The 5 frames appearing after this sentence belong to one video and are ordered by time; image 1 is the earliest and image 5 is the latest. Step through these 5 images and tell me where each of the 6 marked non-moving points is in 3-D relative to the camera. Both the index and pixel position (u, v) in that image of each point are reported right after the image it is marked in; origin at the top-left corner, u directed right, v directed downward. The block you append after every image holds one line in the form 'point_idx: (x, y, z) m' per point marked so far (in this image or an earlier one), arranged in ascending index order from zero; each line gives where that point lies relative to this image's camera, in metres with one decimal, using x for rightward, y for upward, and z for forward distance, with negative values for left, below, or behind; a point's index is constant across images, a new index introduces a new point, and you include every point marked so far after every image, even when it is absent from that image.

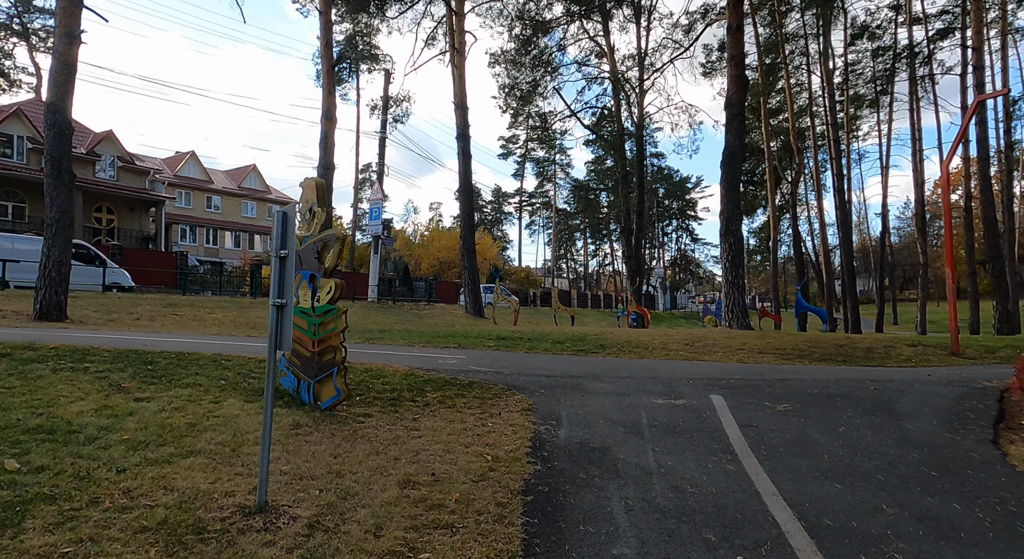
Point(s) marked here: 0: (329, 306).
0: (-2.1, -0.3, +6.6) m
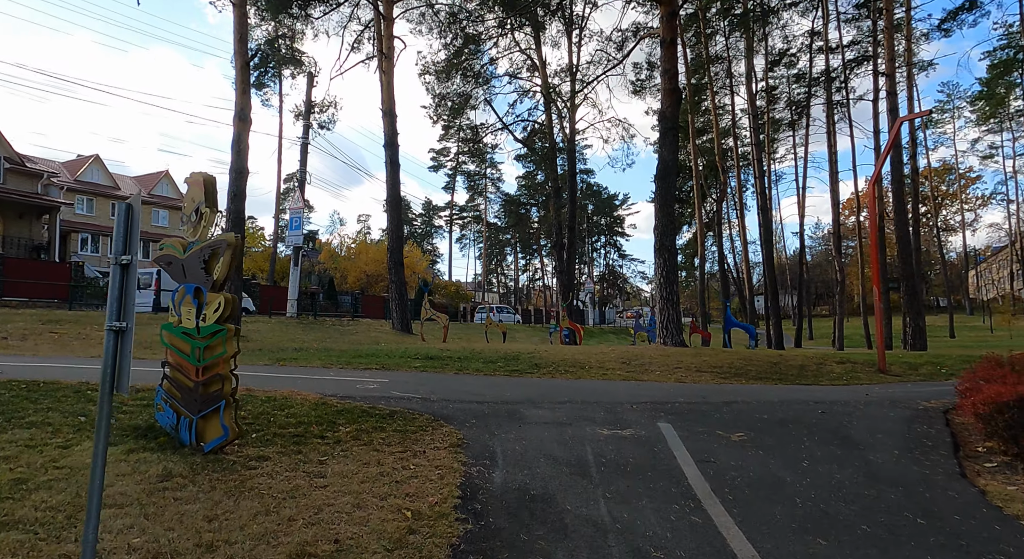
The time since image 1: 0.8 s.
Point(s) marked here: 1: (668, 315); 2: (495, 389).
0: (-2.8, -0.4, +5.4) m
1: (+4.7, -1.1, +17.3) m
2: (-0.3, -1.8, +9.4) m
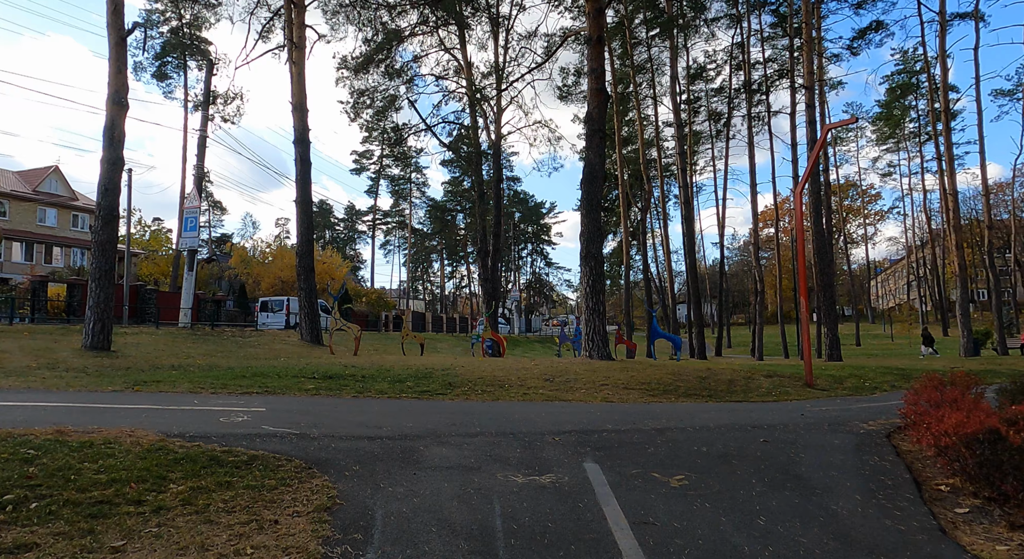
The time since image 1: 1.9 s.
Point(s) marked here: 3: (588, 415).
0: (-3.6, -0.5, +3.7) m
1: (+2.3, -1.3, +16.4) m
2: (-1.6, -1.9, +8.0) m
3: (+1.1, -2.1, +8.8) m
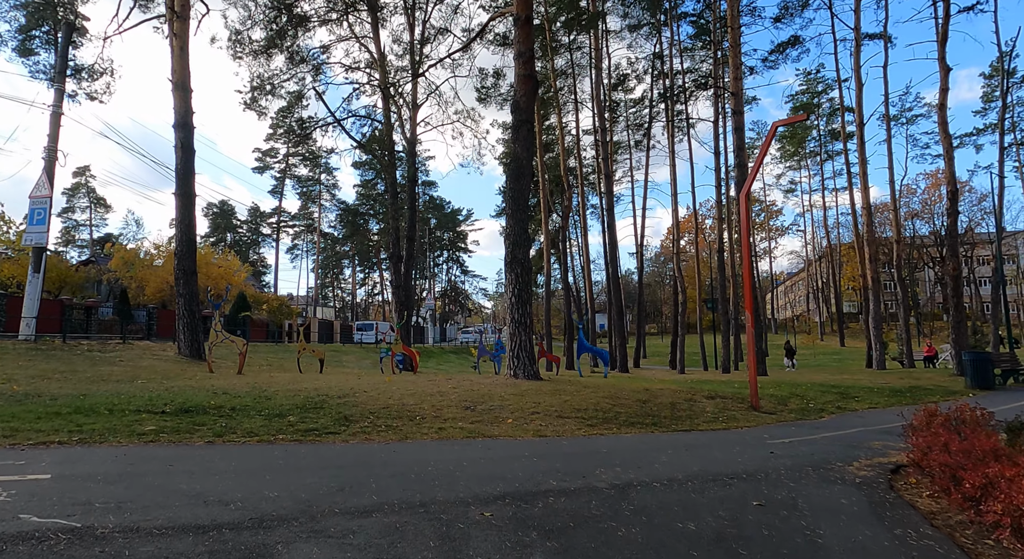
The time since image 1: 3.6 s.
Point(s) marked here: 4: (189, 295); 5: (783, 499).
0: (-3.8, -0.5, +1.2) m
1: (+0.2, -1.6, +14.6) m
2: (-2.5, -1.9, +5.6) m
3: (+0.1, -2.2, +6.8) m
4: (-11.1, -0.4, +19.6) m
5: (+2.6, -2.0, +5.5) m
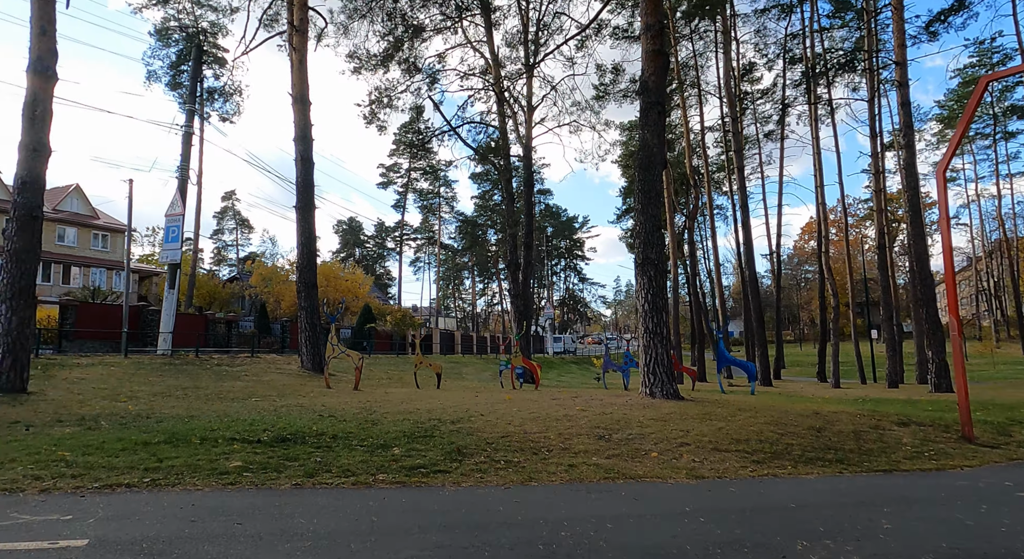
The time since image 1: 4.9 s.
0: (-3.5, -0.5, +0.2) m
1: (+3.1, -1.6, +12.5) m
2: (-1.3, -2.0, +4.3) m
3: (+1.5, -2.2, +4.9) m
4: (-6.9, -0.9, +19.7) m
5: (+3.6, -1.9, +3.1) m
